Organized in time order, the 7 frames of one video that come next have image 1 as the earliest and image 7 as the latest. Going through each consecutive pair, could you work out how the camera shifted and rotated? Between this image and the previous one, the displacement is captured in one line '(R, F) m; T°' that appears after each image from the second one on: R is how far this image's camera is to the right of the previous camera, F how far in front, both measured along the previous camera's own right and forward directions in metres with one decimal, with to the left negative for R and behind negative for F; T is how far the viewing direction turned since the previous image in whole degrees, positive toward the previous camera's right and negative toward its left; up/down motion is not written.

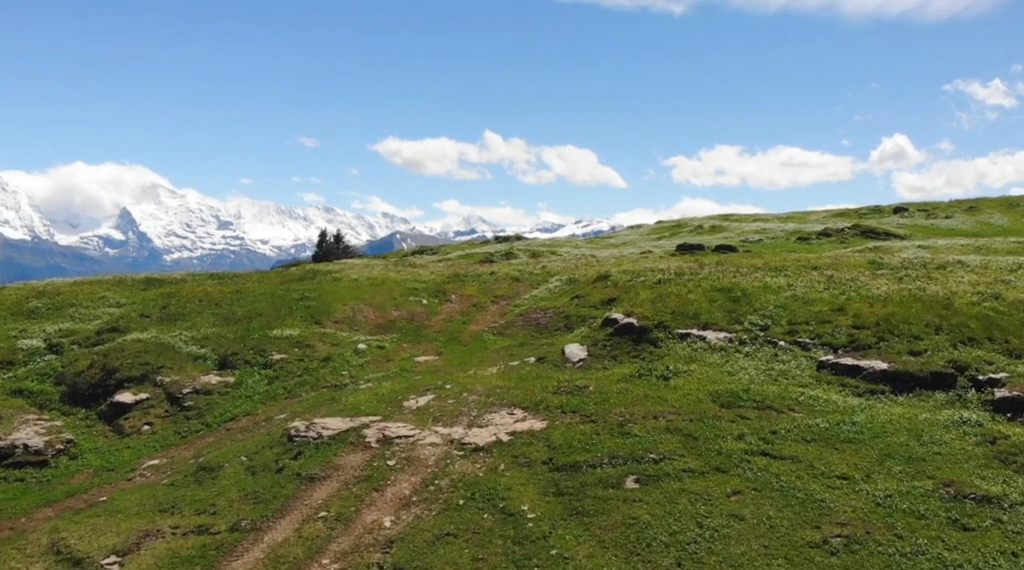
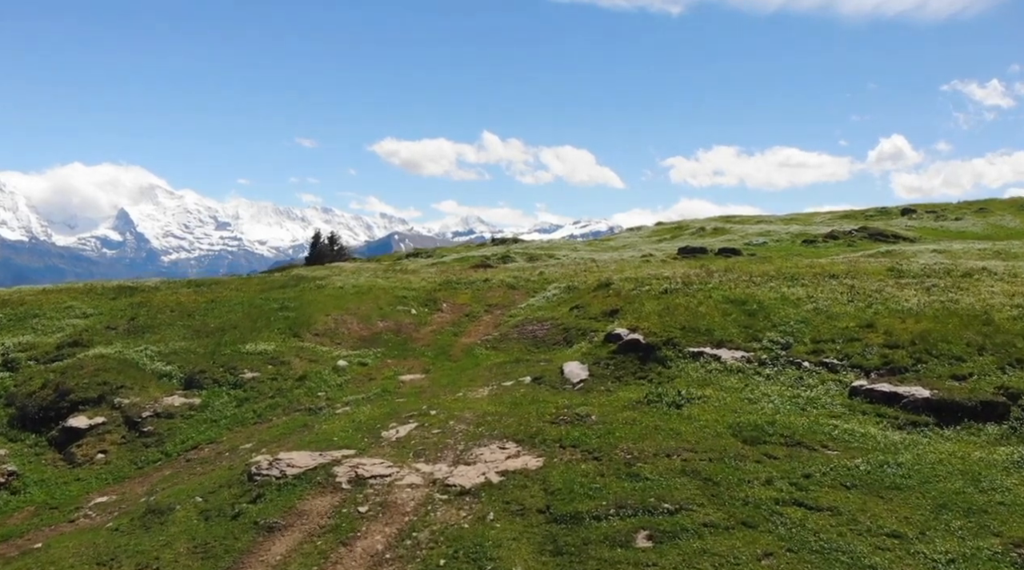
(+0.3, +6.0) m; 0°
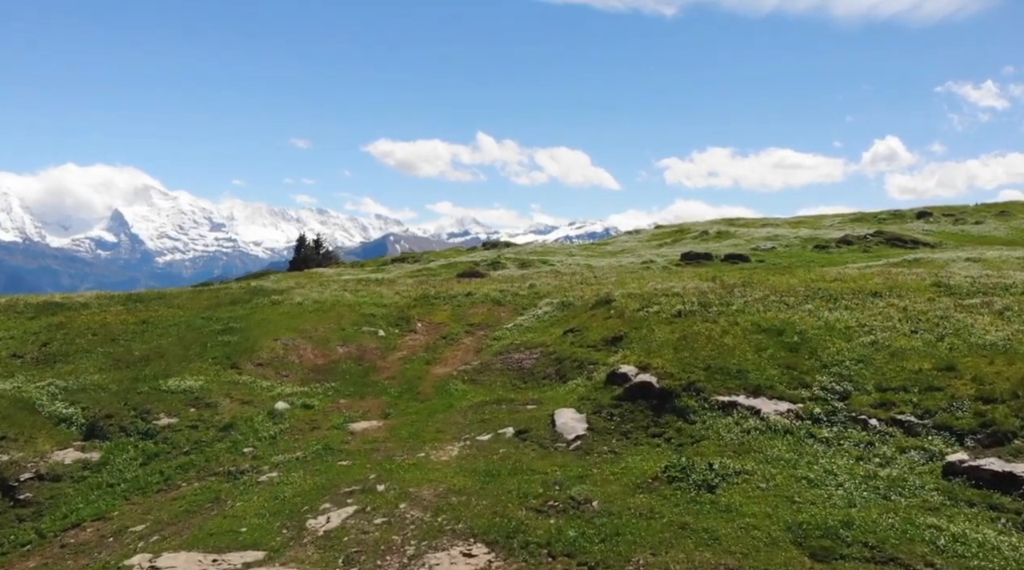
(+0.9, +12.4) m; 0°
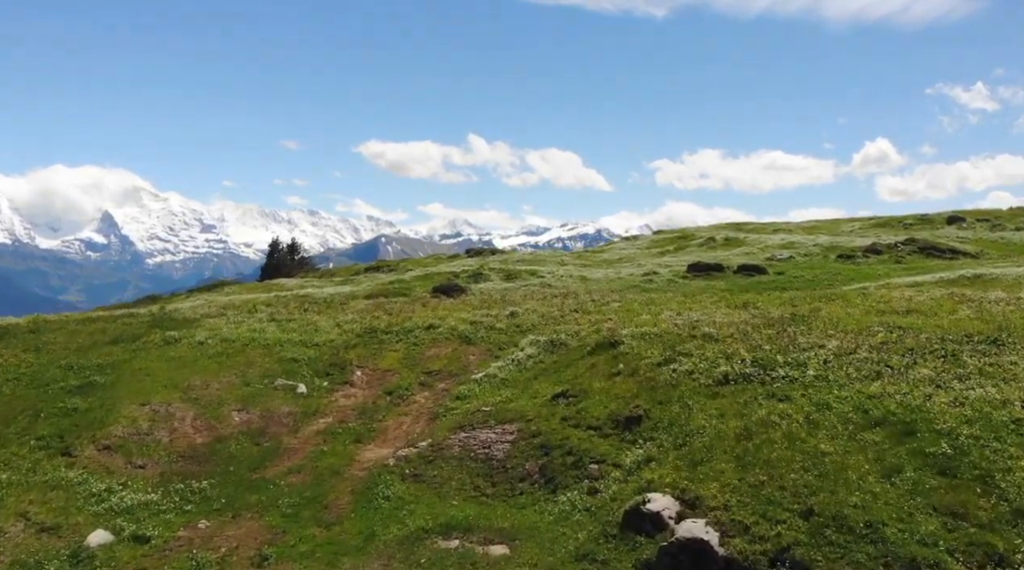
(+1.3, +19.8) m; +1°
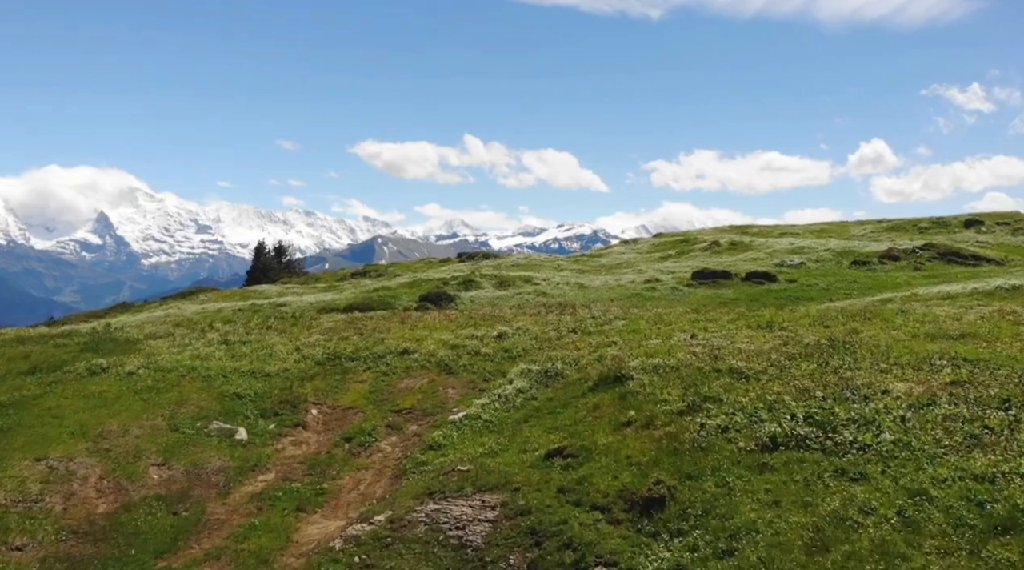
(+0.5, +9.3) m; 0°
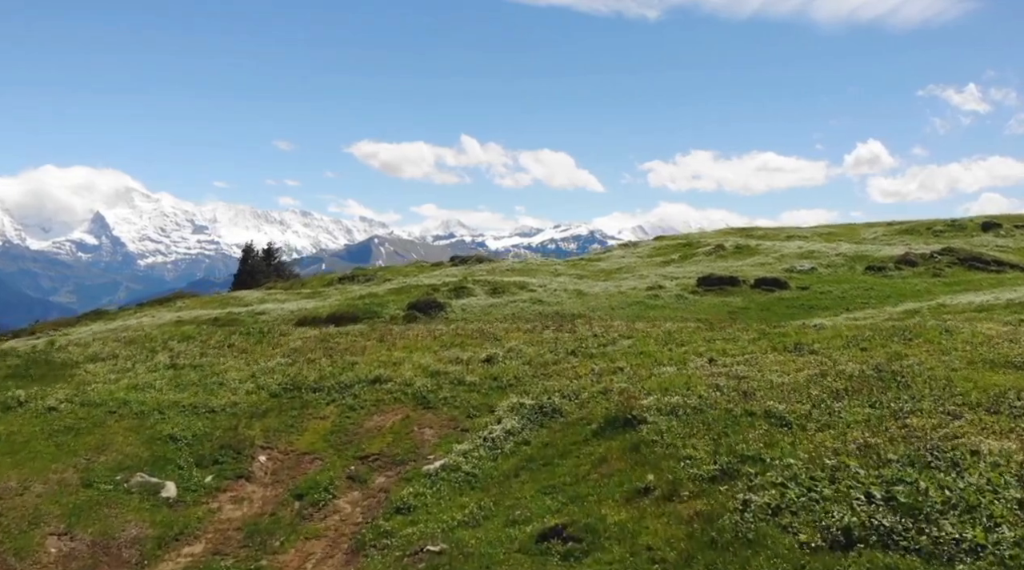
(+0.4, +7.8) m; 0°
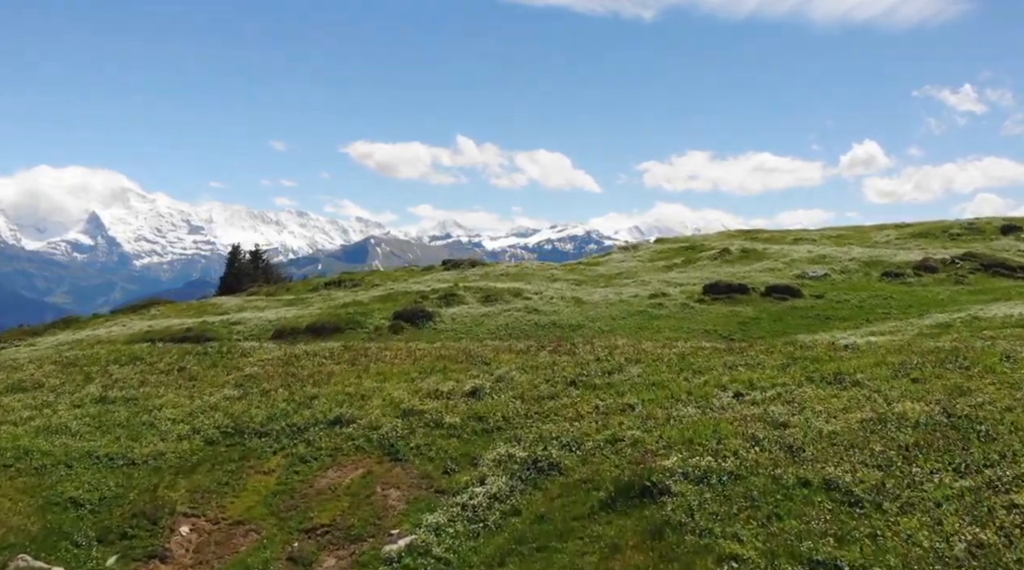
(+0.4, +8.0) m; 0°
